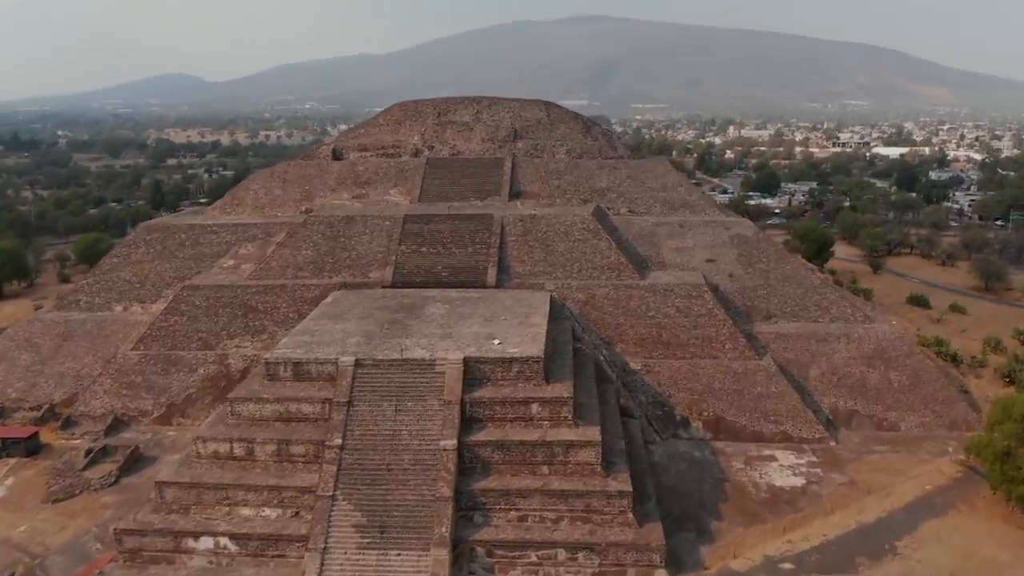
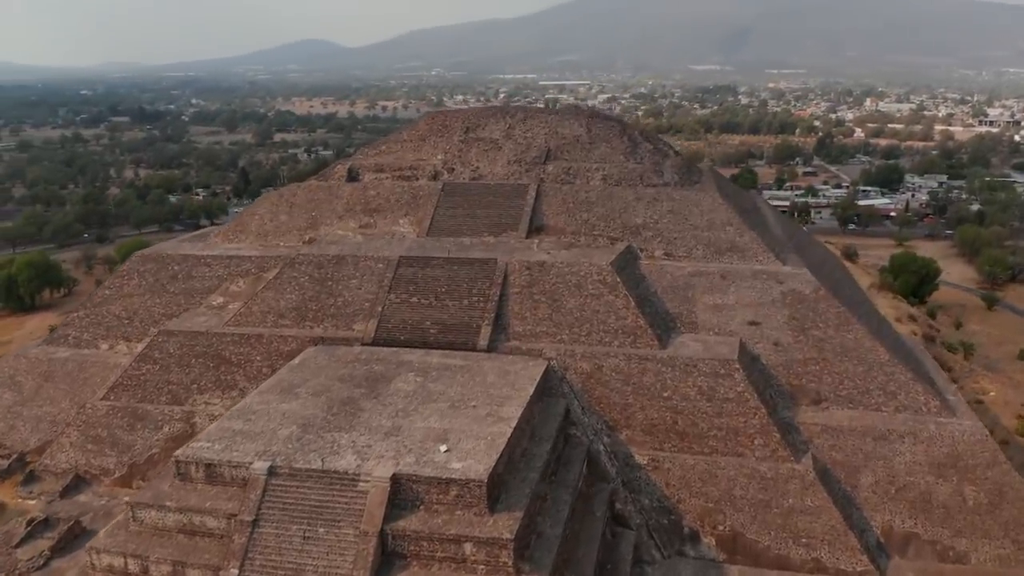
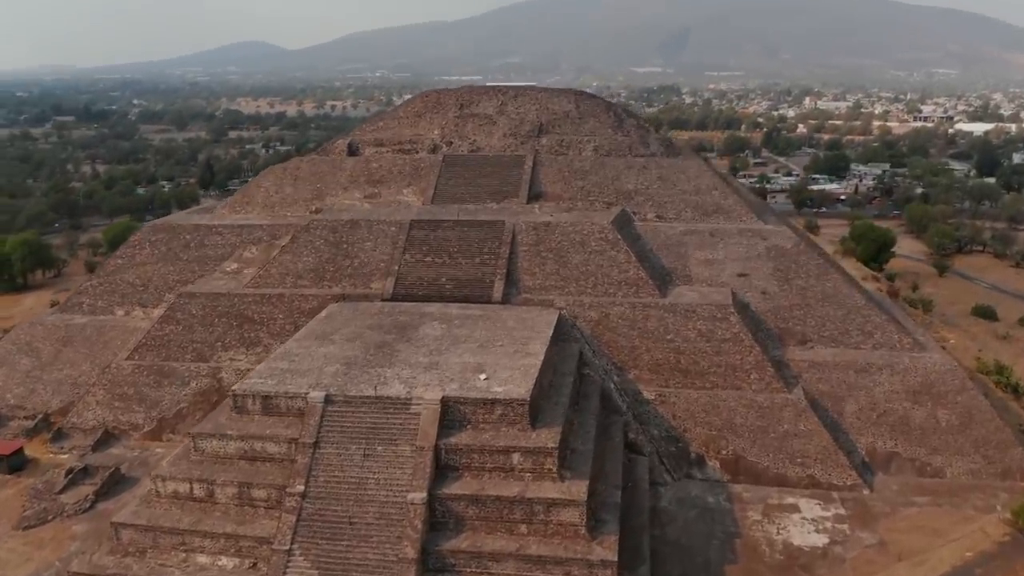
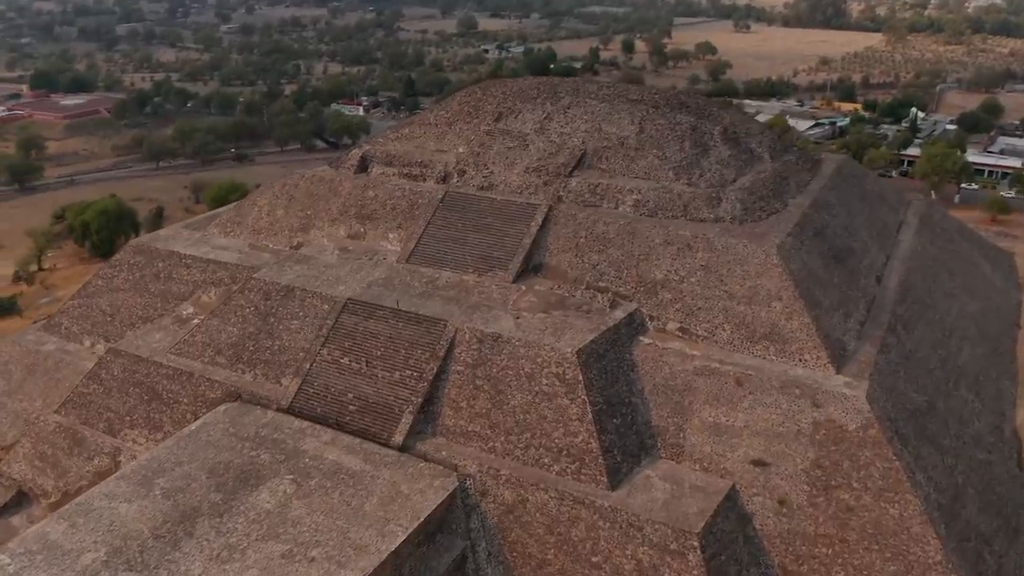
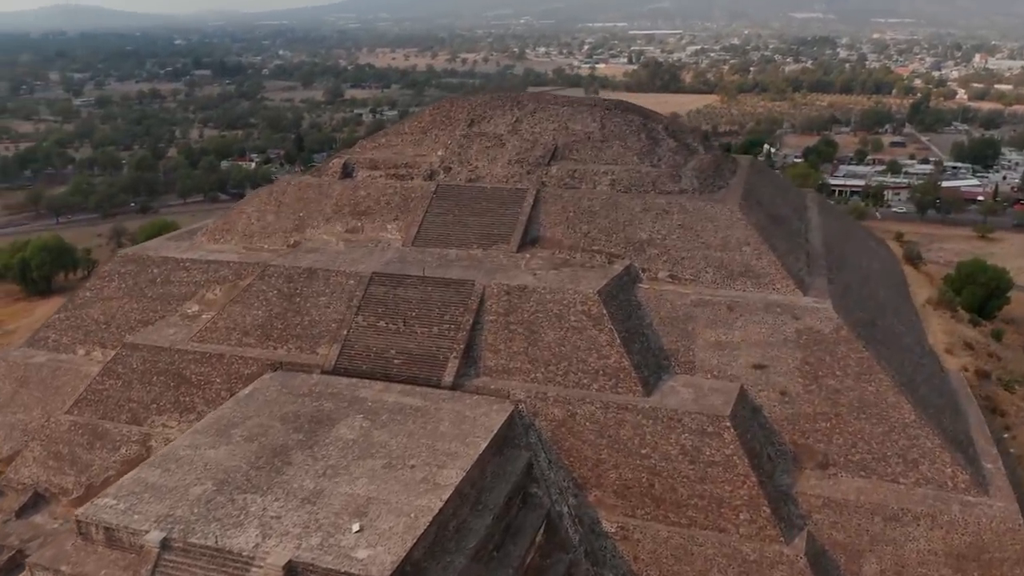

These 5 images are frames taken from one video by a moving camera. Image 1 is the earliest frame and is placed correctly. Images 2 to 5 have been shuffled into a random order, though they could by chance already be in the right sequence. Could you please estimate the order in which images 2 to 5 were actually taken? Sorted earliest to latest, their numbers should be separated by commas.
3, 2, 5, 4
